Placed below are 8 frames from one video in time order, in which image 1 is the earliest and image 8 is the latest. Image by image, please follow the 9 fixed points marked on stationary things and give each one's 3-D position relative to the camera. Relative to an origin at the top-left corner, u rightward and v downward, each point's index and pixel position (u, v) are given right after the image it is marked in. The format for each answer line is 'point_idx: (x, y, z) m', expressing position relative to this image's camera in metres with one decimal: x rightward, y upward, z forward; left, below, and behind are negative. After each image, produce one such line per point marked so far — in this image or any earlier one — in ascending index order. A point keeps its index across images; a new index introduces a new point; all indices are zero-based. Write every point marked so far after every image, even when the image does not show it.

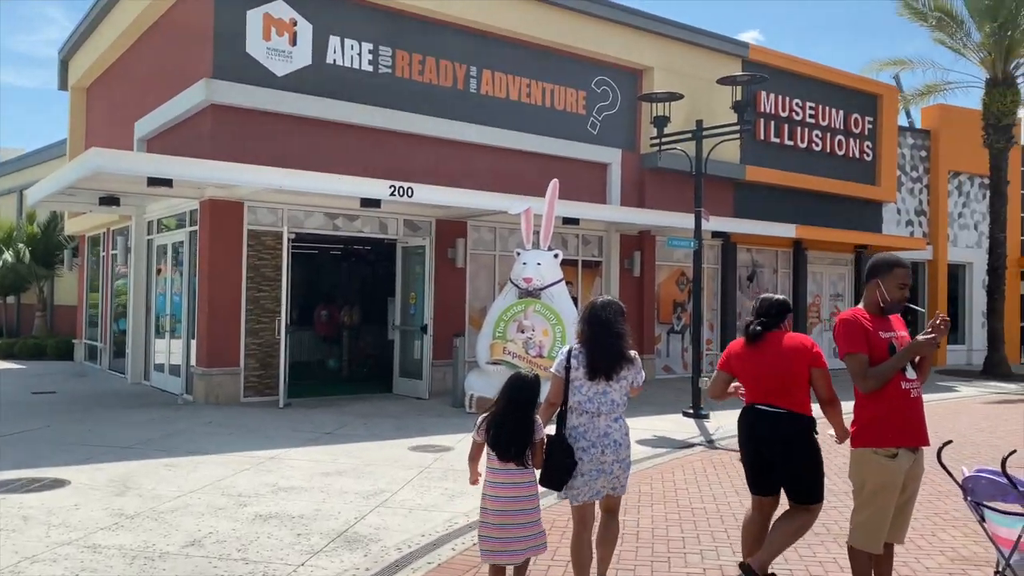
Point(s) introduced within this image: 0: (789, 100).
0: (+6.0, +4.1, +18.3) m
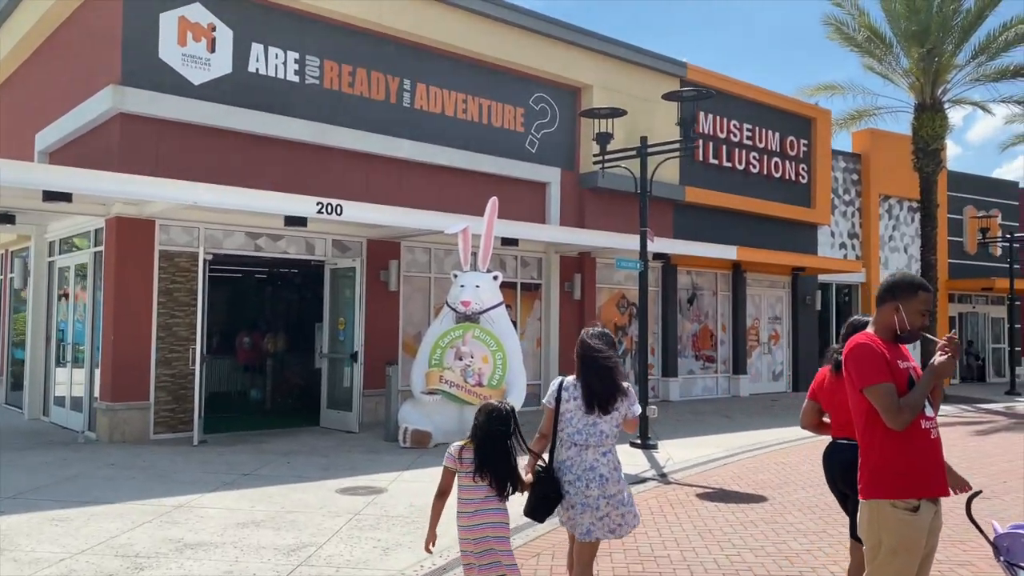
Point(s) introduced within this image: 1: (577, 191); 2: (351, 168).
0: (+4.6, +3.6, +18.2) m
1: (+1.2, +1.8, +15.5) m
2: (-2.4, +1.8, +12.6) m
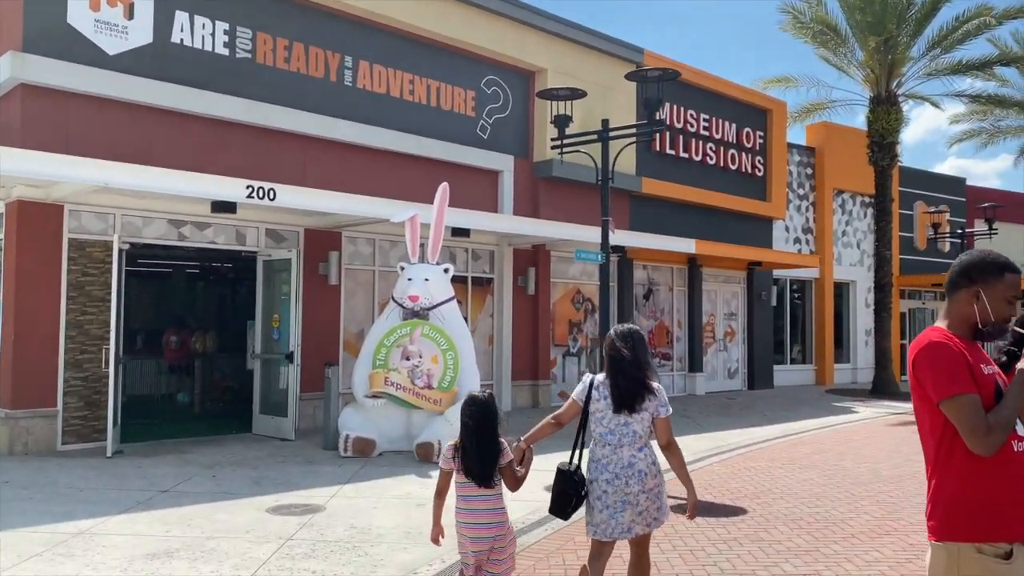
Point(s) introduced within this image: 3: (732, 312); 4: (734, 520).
0: (+3.6, +3.7, +17.5) m
1: (+0.3, +1.9, +14.6) m
2: (-3.1, +1.9, +11.5) m
3: (+5.1, -0.6, +19.6) m
4: (+1.9, -1.9, +7.0) m
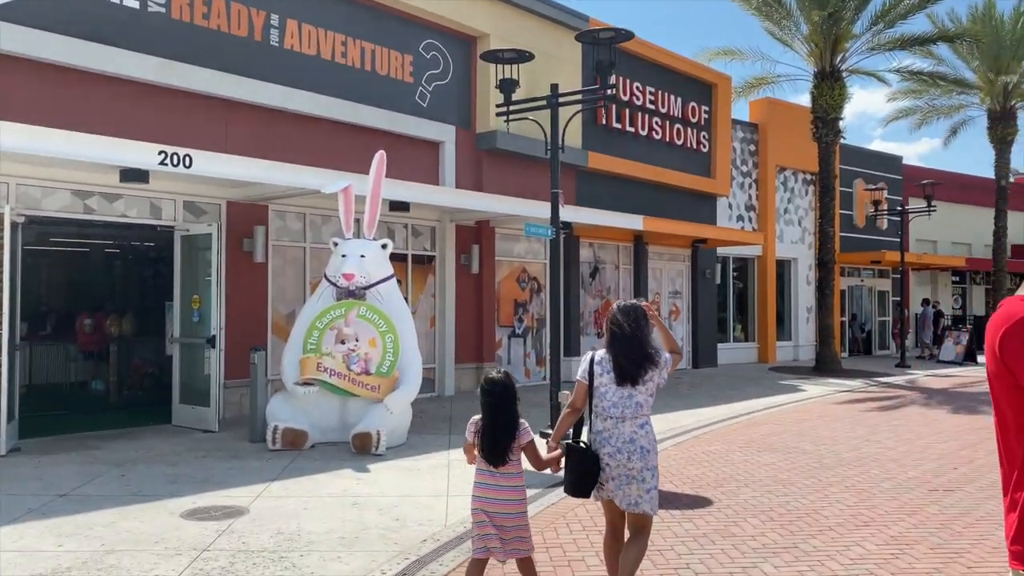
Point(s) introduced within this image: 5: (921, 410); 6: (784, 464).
0: (+2.4, +4.1, +17.0) m
1: (-0.7, +2.3, +13.9) m
2: (-3.8, +2.2, +10.5) m
3: (+3.8, -0.1, +19.2) m
4: (+1.5, -1.7, +6.4) m
5: (+6.2, -1.8, +12.6) m
6: (+2.7, -1.8, +8.3) m
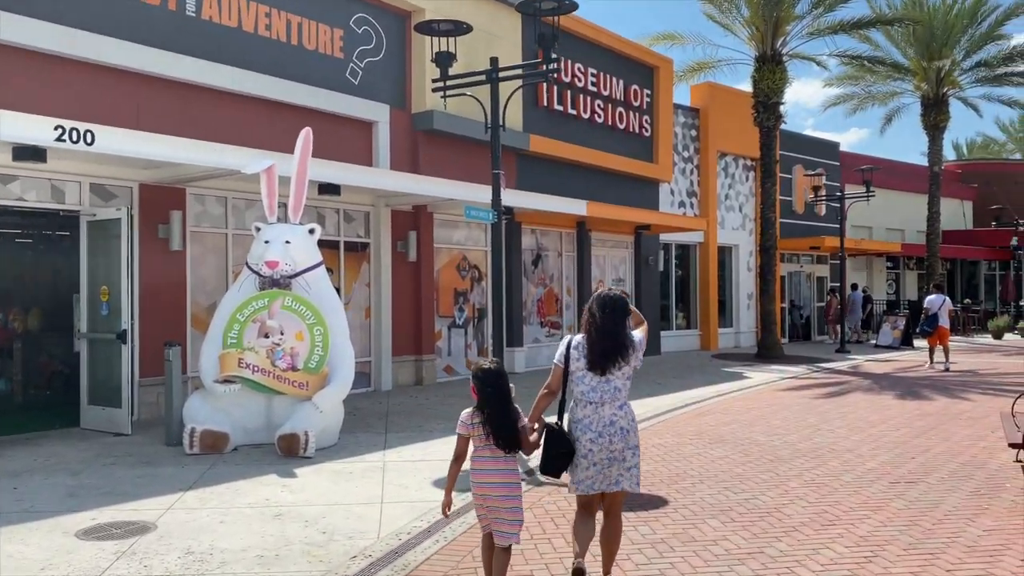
0: (+1.2, +4.4, +16.5) m
1: (-1.6, +2.4, +13.2) m
2: (-4.6, +2.3, +9.6) m
3: (+2.4, +0.2, +18.9) m
4: (+1.0, -1.6, +5.9) m
5: (+5.3, -1.6, +12.5) m
6: (+2.1, -1.6, +7.9) m
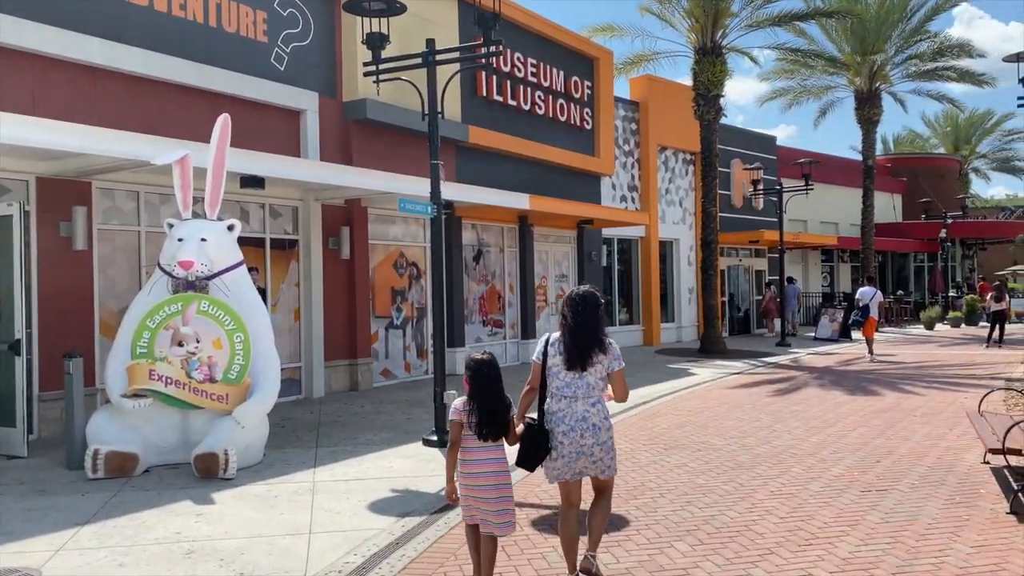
0: (0.0, +4.4, +15.8) m
1: (-2.6, +2.4, +12.4) m
2: (-5.2, +2.2, +8.6) m
3: (+1.1, +0.3, +18.4) m
4: (+0.7, -1.6, +5.4) m
5: (+4.5, -1.5, +12.2) m
6: (+1.6, -1.6, +7.5) m
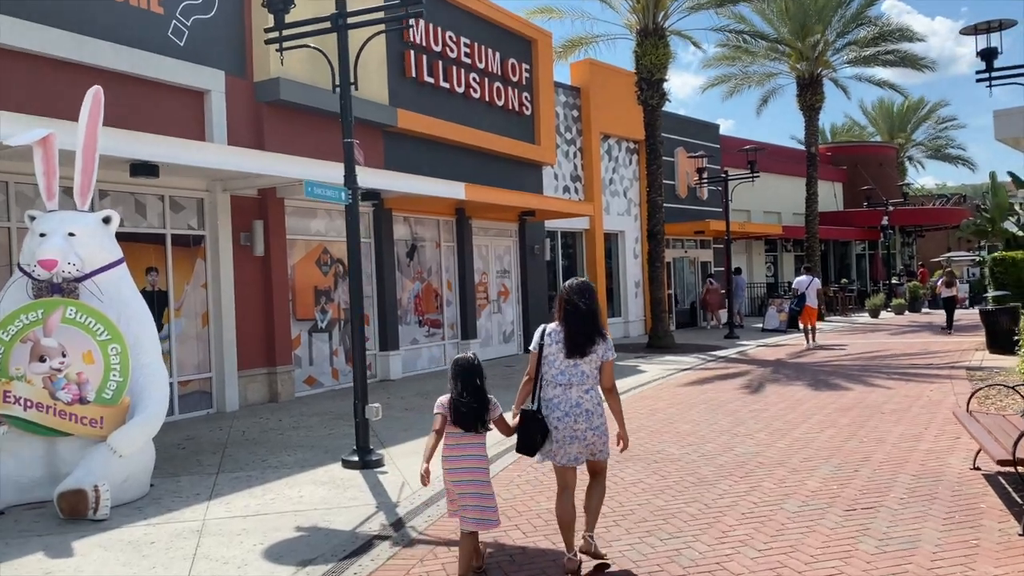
0: (-1.2, +4.5, +14.8) m
1: (-3.5, +2.4, +11.2) m
2: (-5.9, +2.1, +7.2) m
3: (-0.2, +0.4, +17.4) m
4: (+0.3, -1.6, +4.4) m
5: (+3.6, -1.4, +11.5) m
6: (+1.1, -1.5, +6.5) m
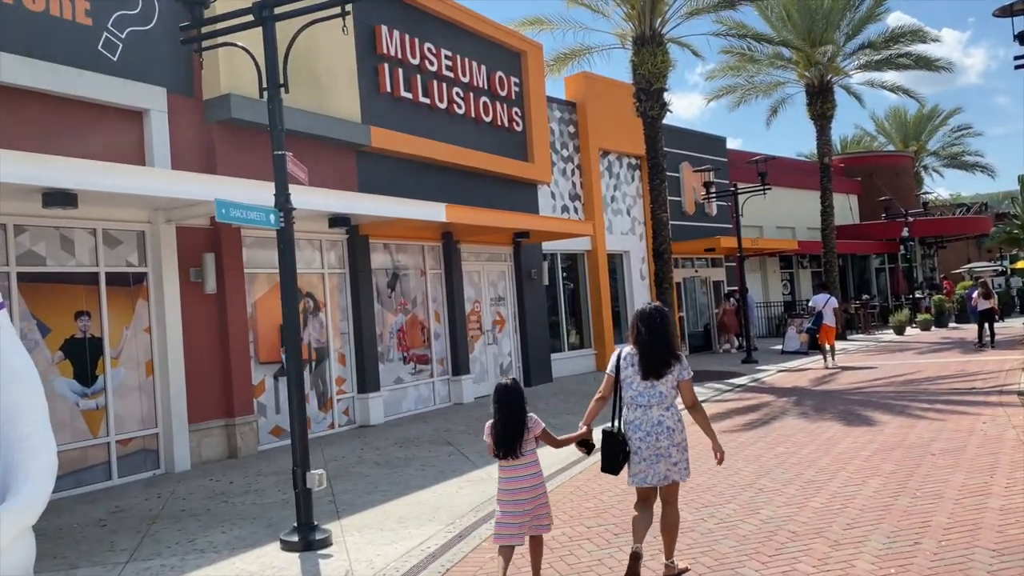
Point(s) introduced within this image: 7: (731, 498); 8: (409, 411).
0: (-1.5, +4.0, +13.6) m
1: (-3.8, +1.9, +10.0) m
2: (-6.2, +1.7, +6.1) m
3: (-0.2, -0.2, +16.1) m
4: (+0.1, -1.7, +3.1) m
5: (+3.5, -1.6, +10.1) m
6: (+0.9, -1.7, +5.2) m
7: (+1.7, -1.7, +6.6) m
8: (-1.6, -1.9, +13.3) m
